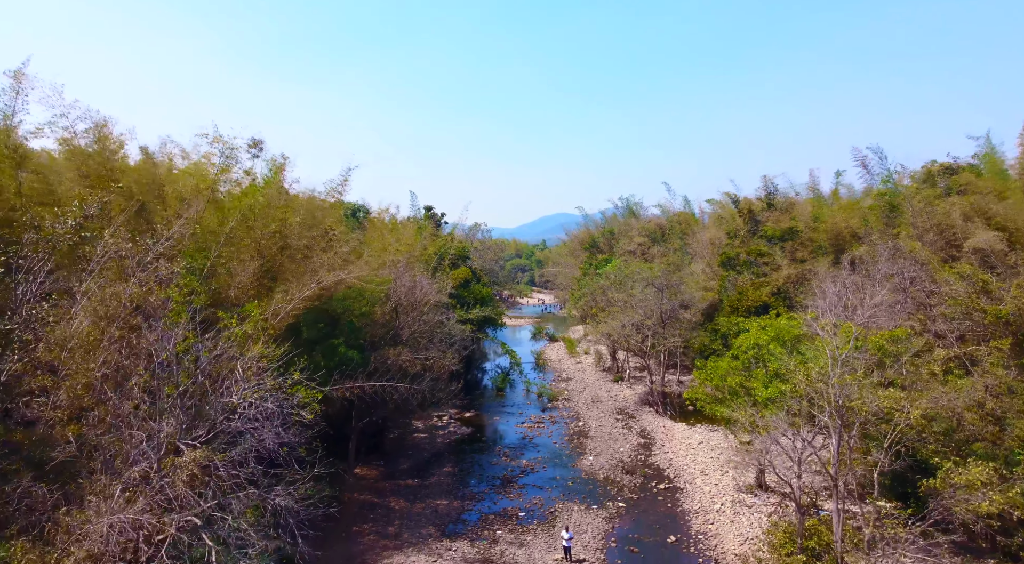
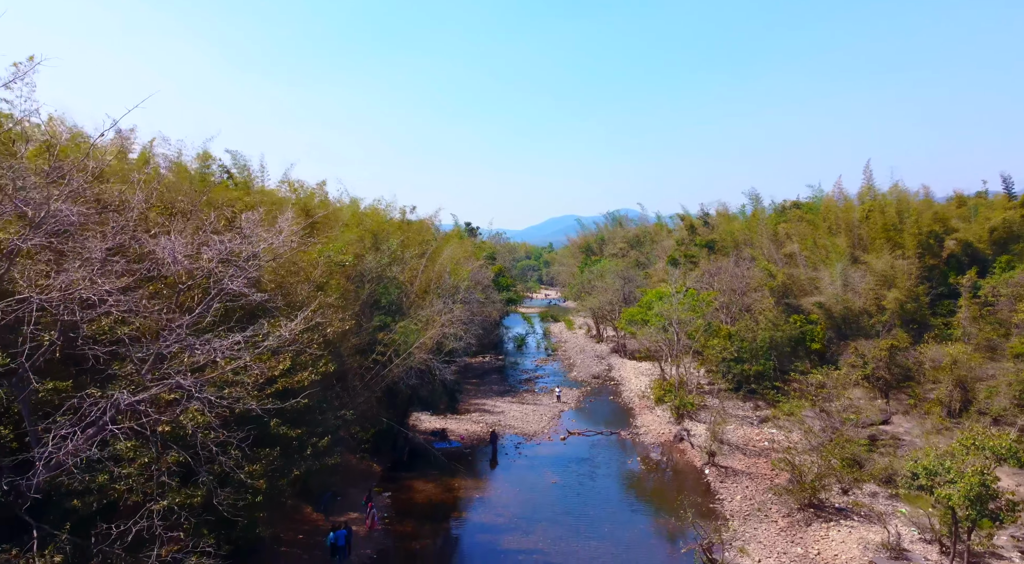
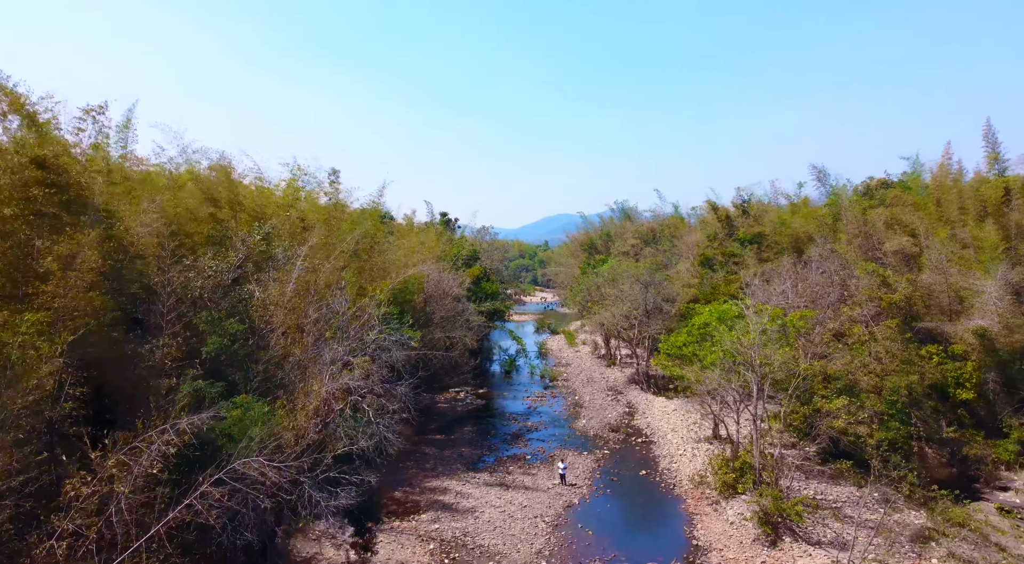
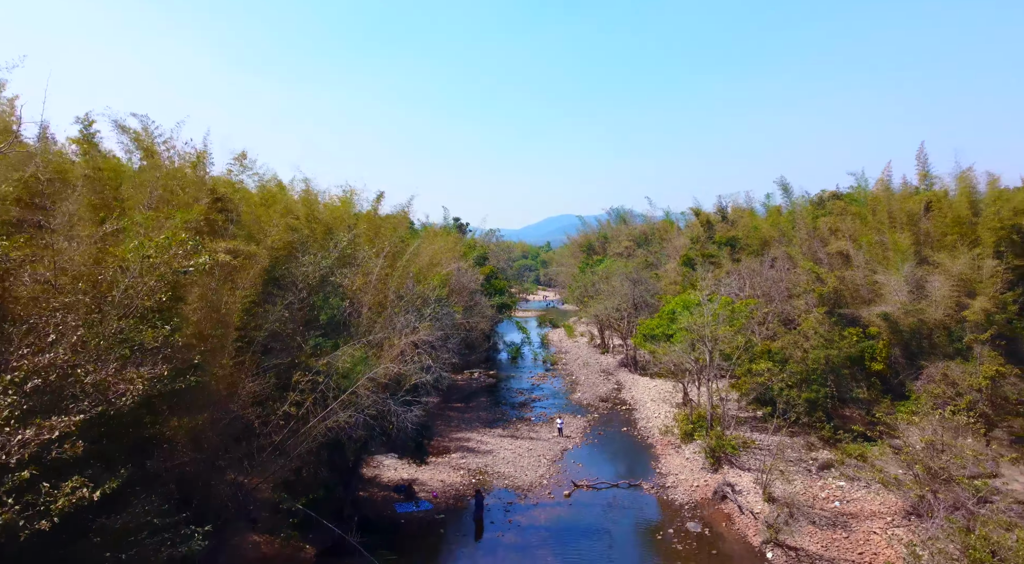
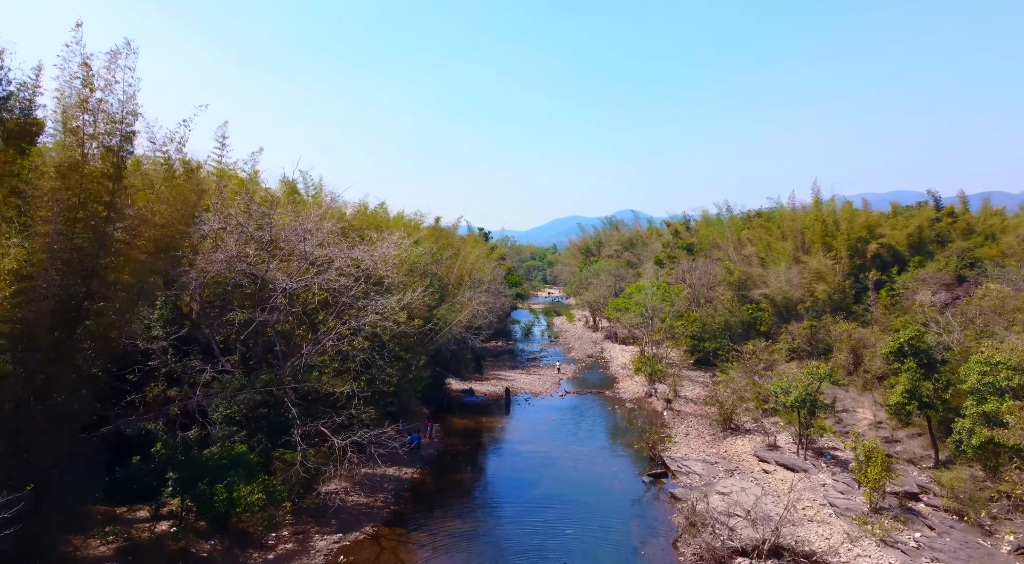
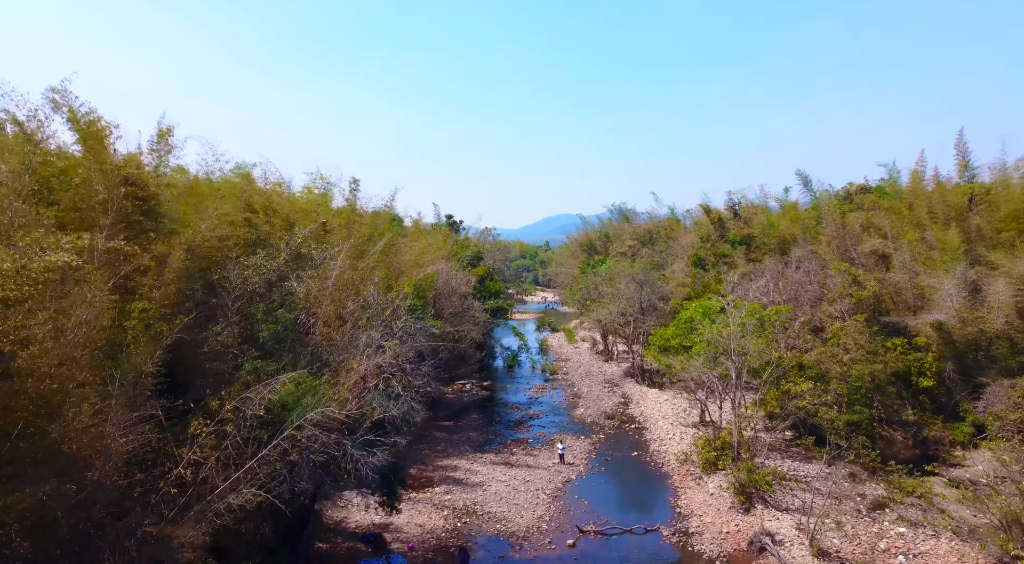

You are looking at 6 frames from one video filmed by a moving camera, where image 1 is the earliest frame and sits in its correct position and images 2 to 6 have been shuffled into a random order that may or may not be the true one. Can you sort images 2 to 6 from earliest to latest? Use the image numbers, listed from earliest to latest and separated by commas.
3, 6, 4, 2, 5
